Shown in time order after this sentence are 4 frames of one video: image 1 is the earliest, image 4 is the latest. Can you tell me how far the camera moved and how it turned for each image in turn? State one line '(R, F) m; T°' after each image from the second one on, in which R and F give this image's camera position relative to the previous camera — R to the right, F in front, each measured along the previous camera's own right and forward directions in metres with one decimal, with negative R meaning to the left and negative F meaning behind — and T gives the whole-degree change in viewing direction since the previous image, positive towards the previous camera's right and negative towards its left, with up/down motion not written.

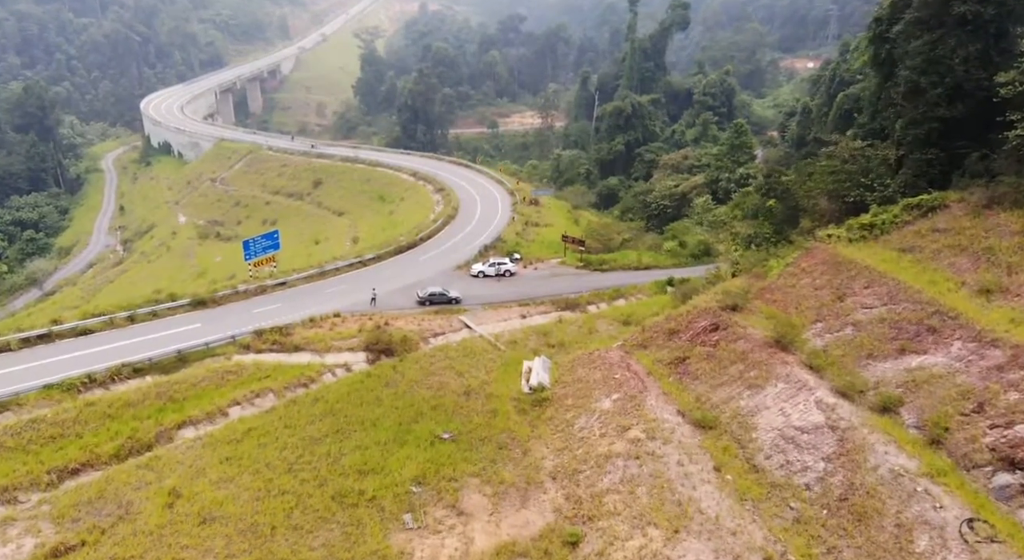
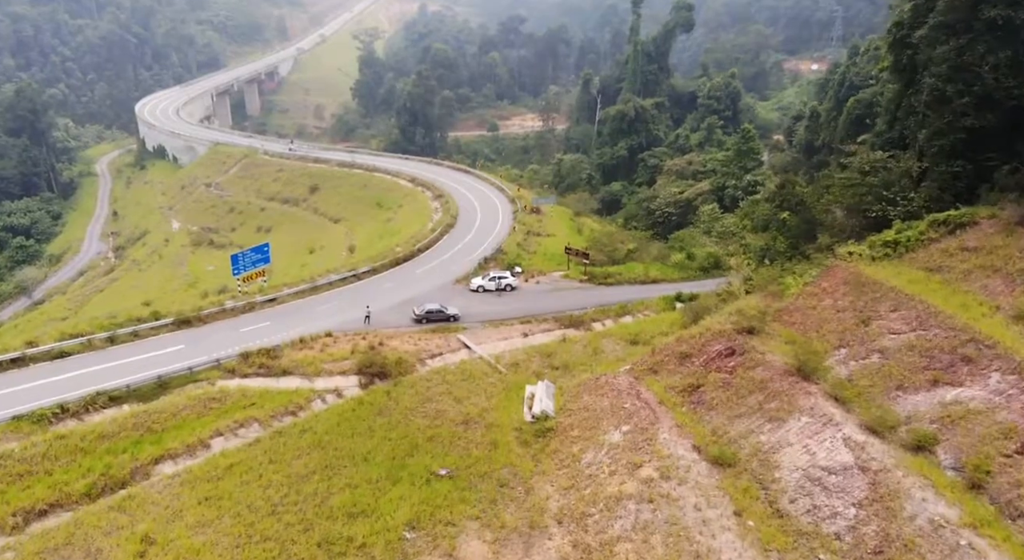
(-0.1, +2.0) m; 0°
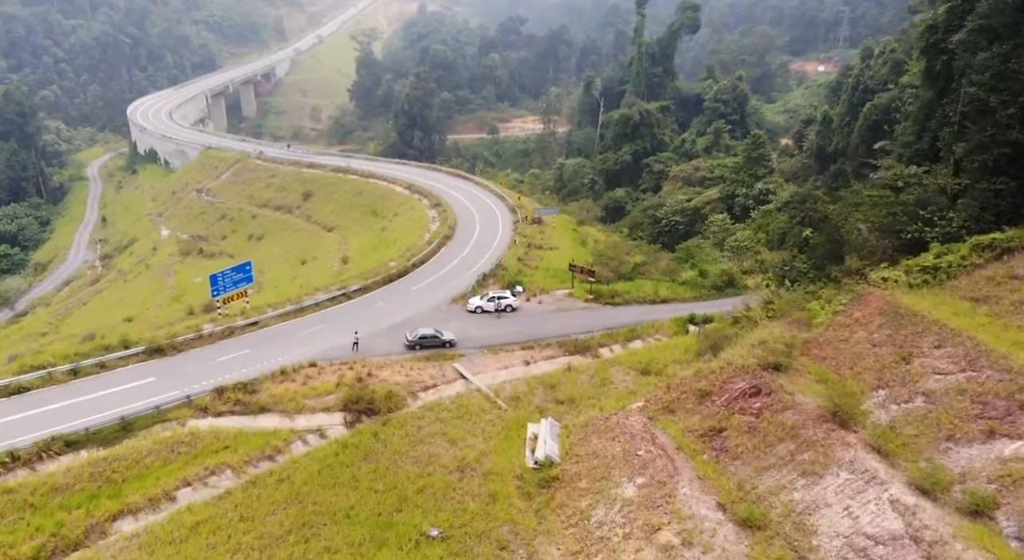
(0.0, +3.0) m; 0°
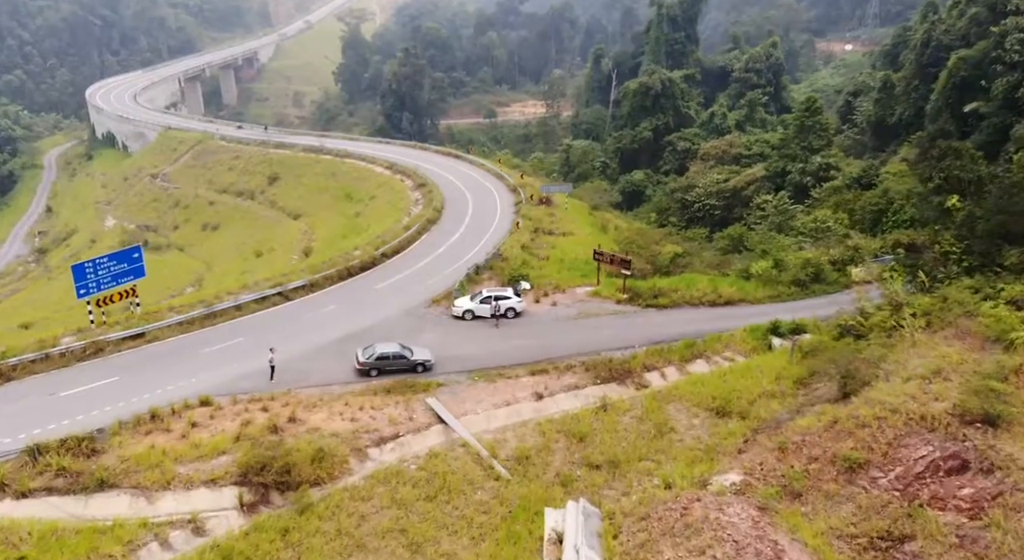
(-0.2, +12.2) m; 0°
